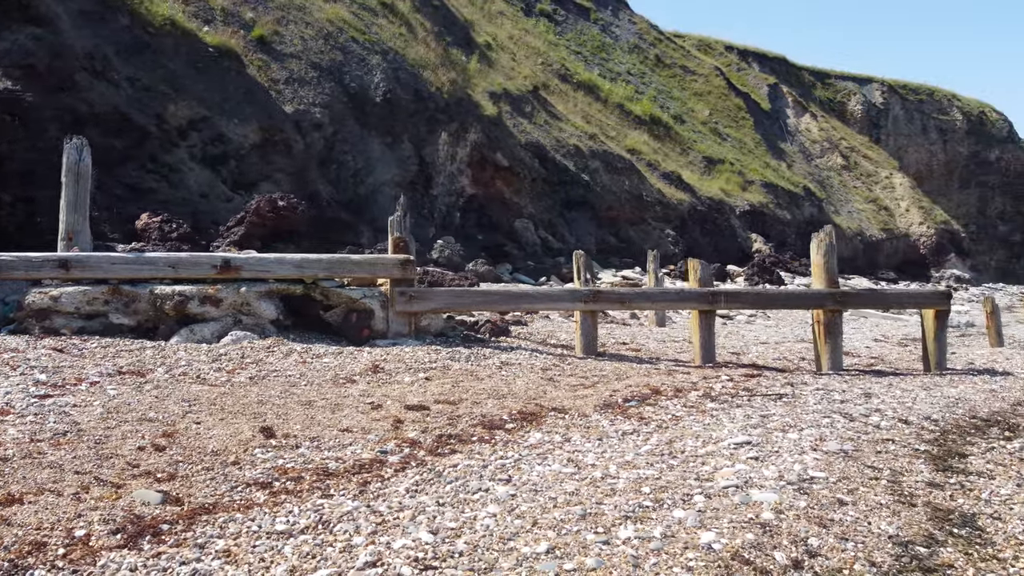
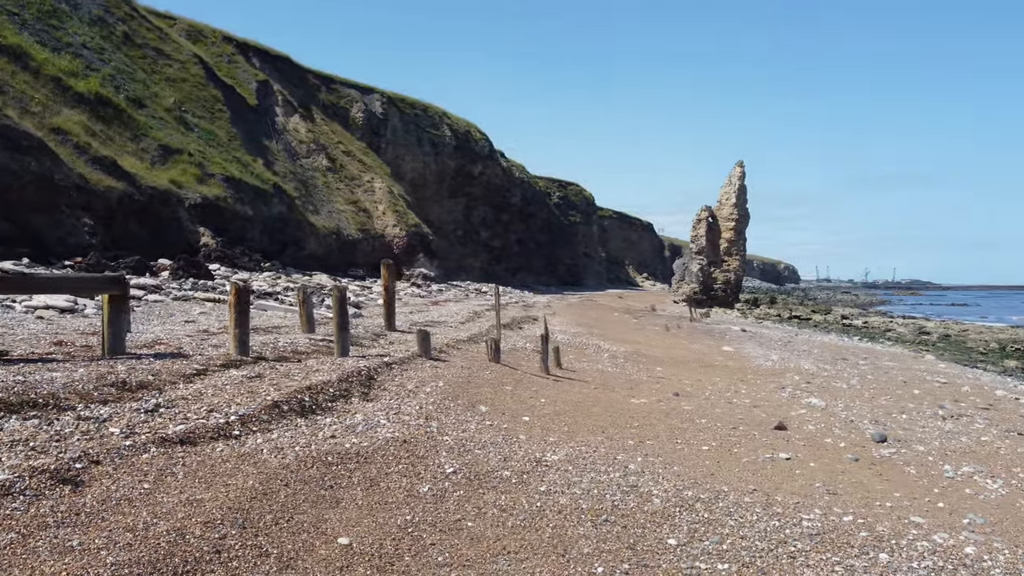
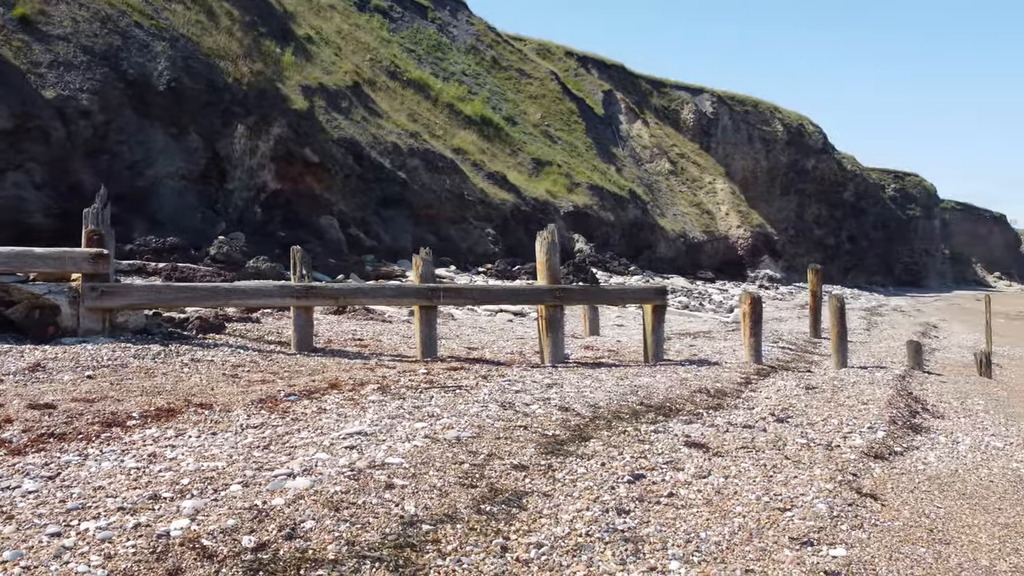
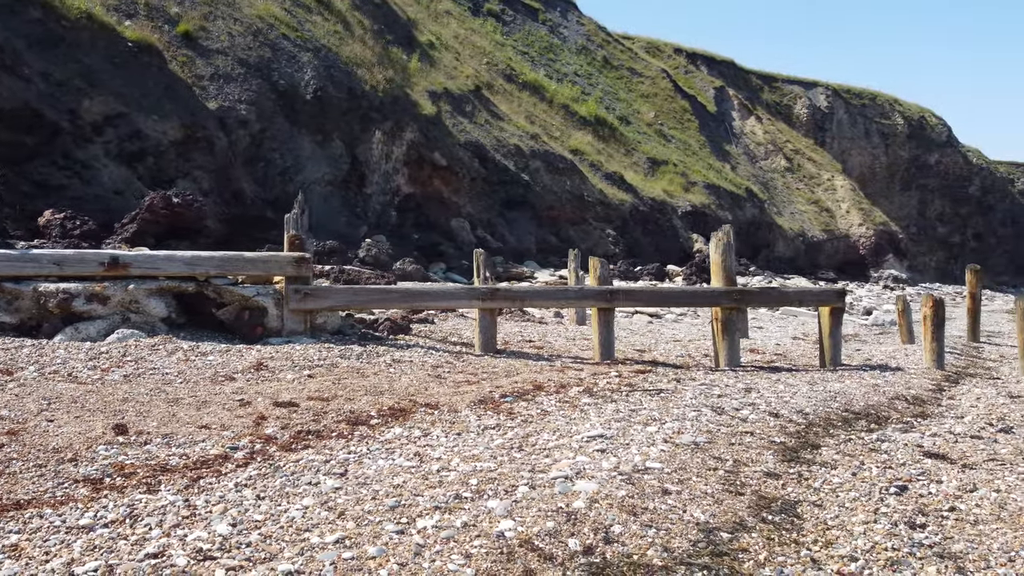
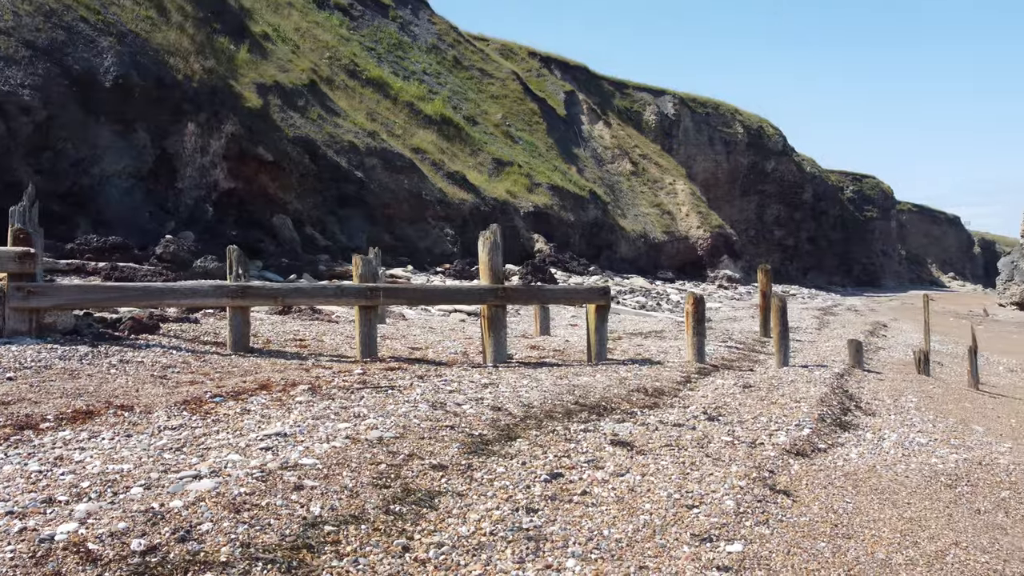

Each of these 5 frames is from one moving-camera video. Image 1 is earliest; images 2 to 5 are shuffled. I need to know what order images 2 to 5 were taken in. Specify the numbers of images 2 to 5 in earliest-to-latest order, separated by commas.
4, 3, 5, 2
